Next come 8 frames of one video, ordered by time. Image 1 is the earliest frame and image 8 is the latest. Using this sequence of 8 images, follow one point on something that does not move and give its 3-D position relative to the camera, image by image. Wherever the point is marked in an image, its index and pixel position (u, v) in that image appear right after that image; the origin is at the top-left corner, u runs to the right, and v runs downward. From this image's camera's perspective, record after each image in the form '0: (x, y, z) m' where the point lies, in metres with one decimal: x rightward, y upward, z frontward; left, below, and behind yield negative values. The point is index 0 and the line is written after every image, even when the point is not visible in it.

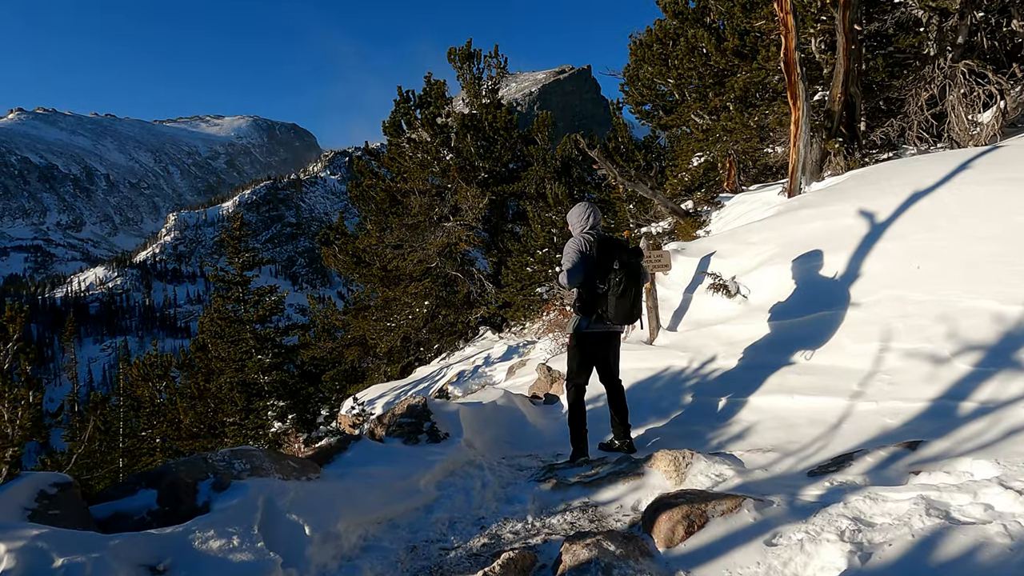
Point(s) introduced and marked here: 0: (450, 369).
0: (-1.3, -1.7, +14.2) m
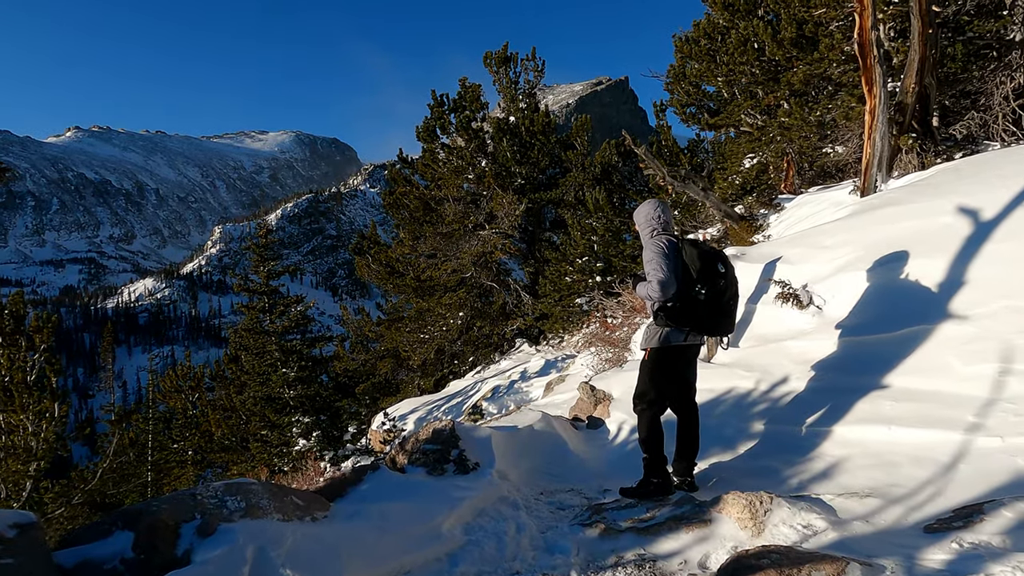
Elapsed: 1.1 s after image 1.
0: (-0.5, -1.9, +13.5) m
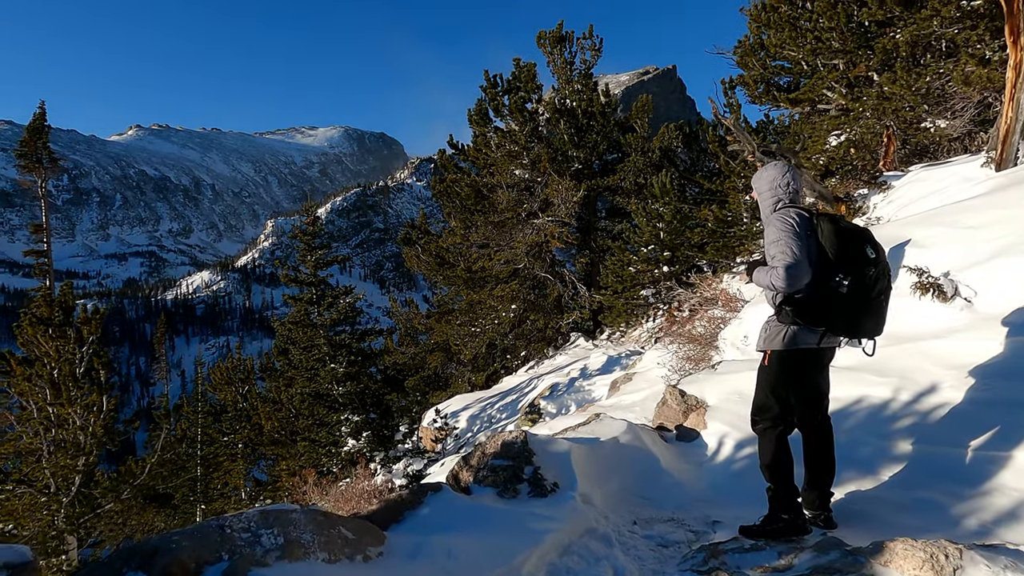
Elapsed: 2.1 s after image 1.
0: (+0.6, -1.8, +12.8) m
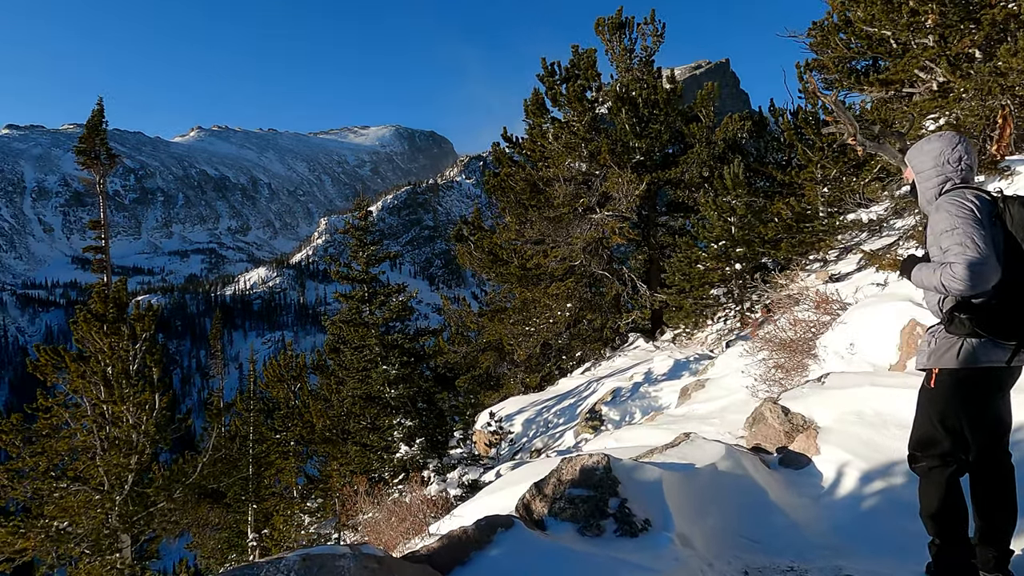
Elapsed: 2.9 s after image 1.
0: (+1.6, -1.7, +12.1) m
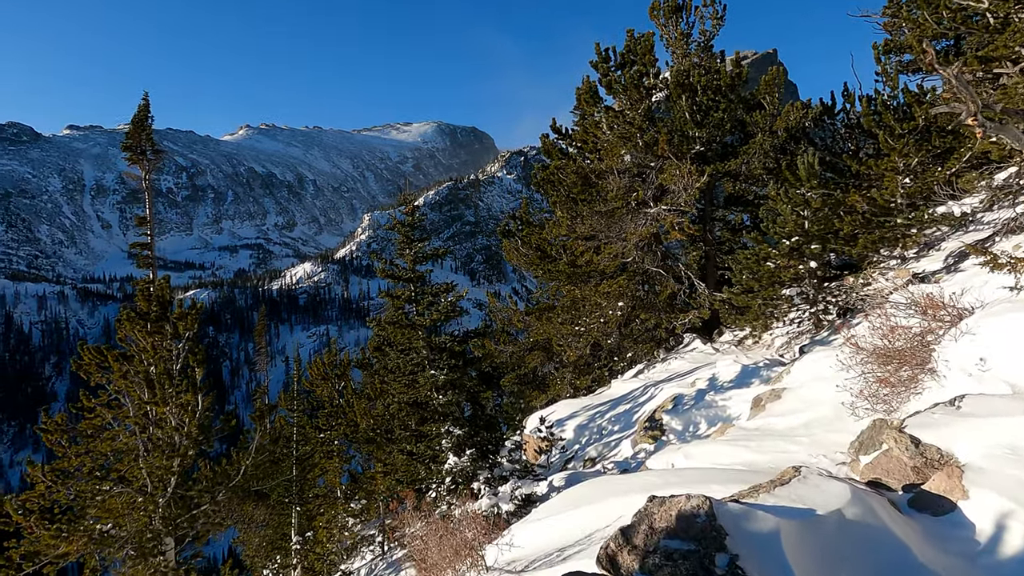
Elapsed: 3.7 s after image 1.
0: (+2.5, -1.7, +11.3) m
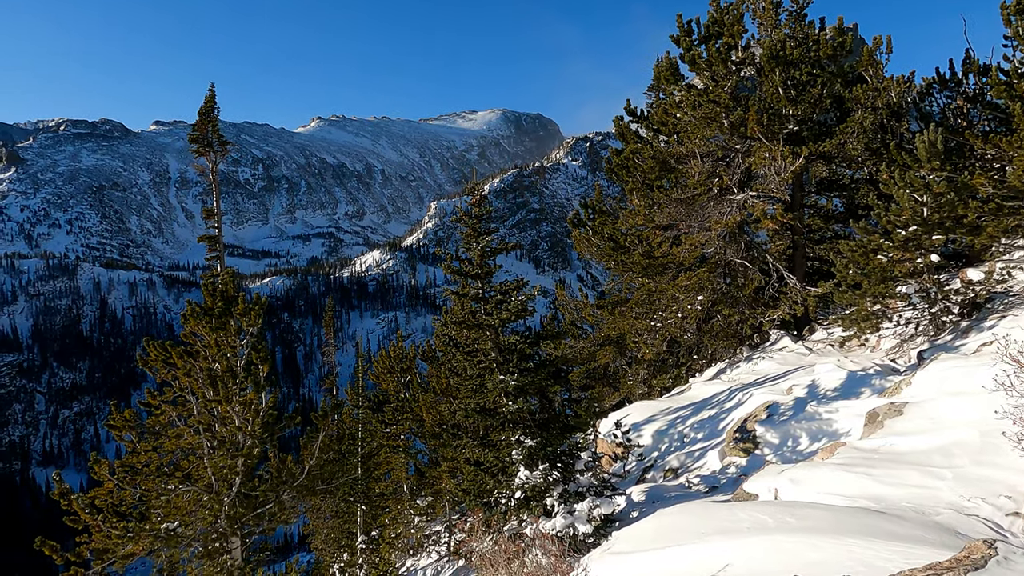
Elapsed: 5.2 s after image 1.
0: (+3.7, -1.7, +10.3) m
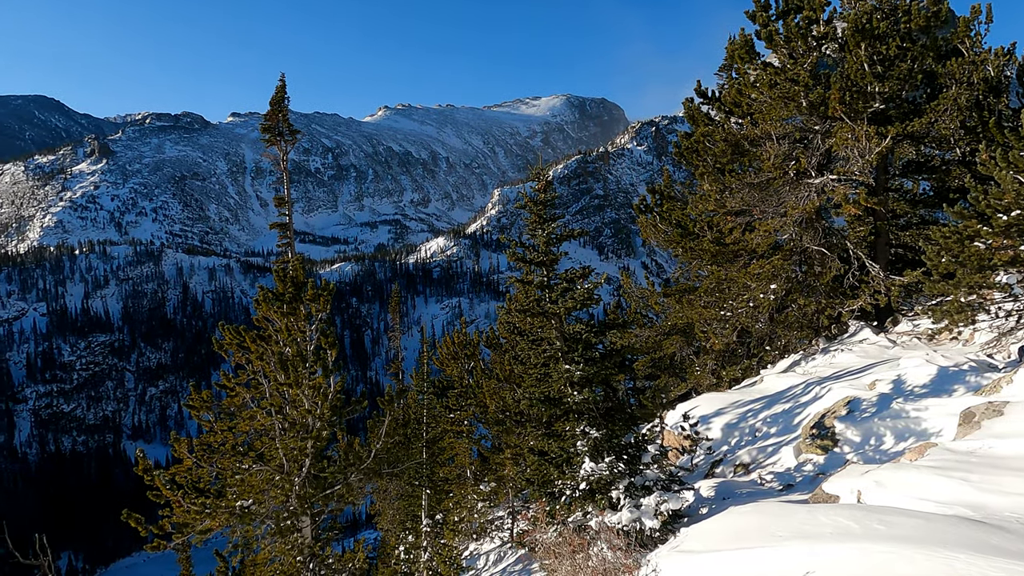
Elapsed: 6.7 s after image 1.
0: (+4.7, -1.5, +9.8) m
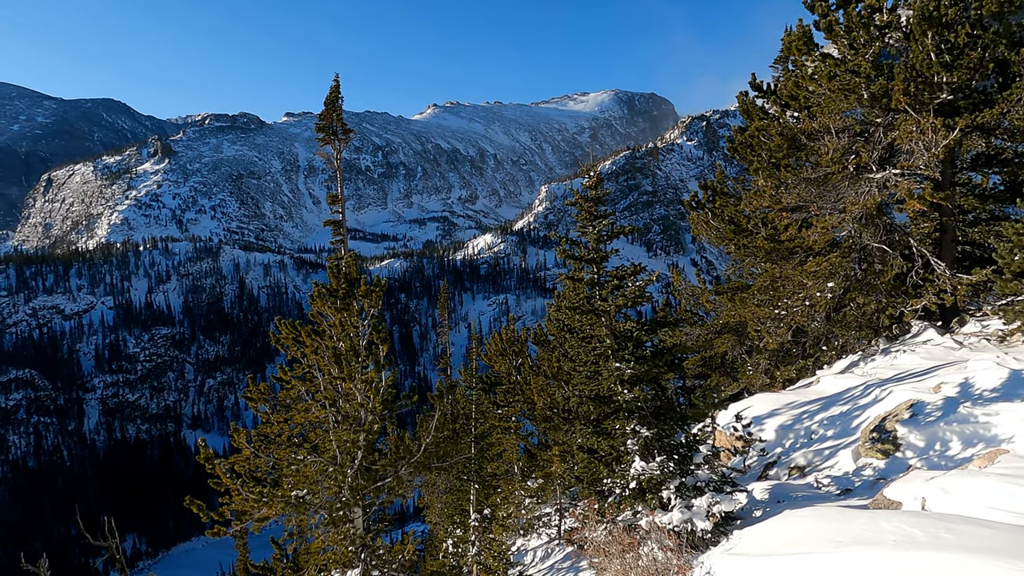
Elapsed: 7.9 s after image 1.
0: (+5.4, -1.5, +9.5) m
